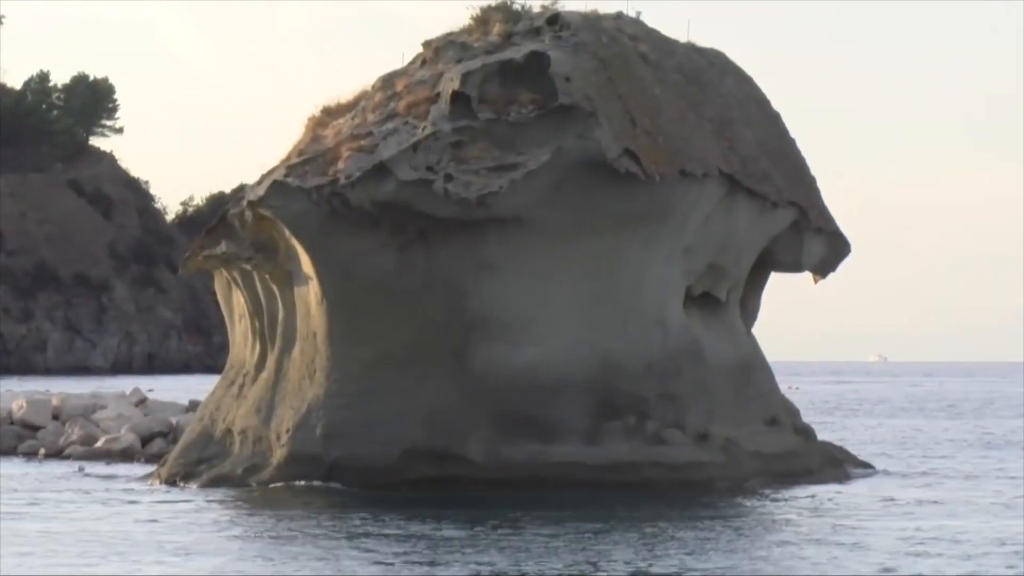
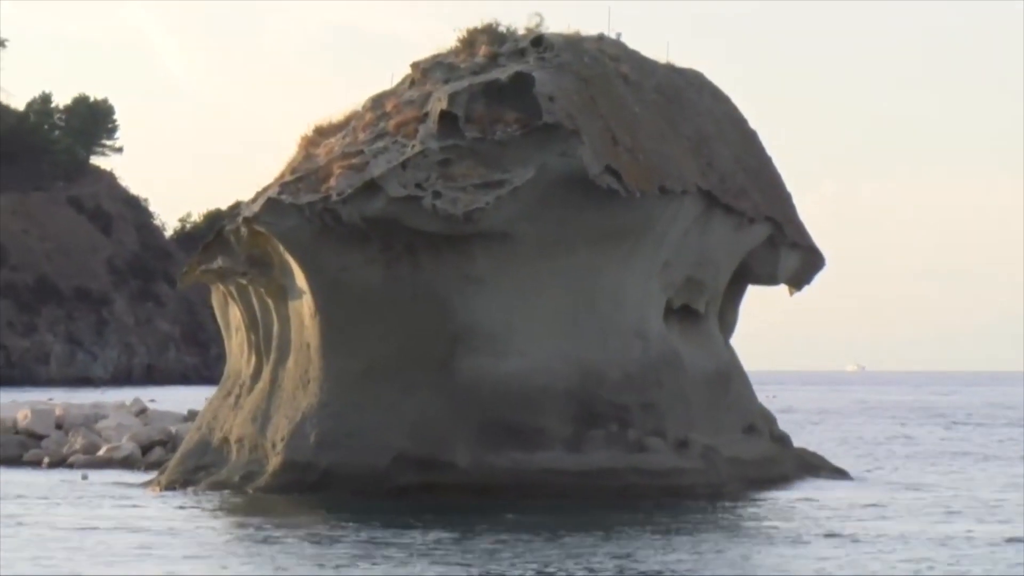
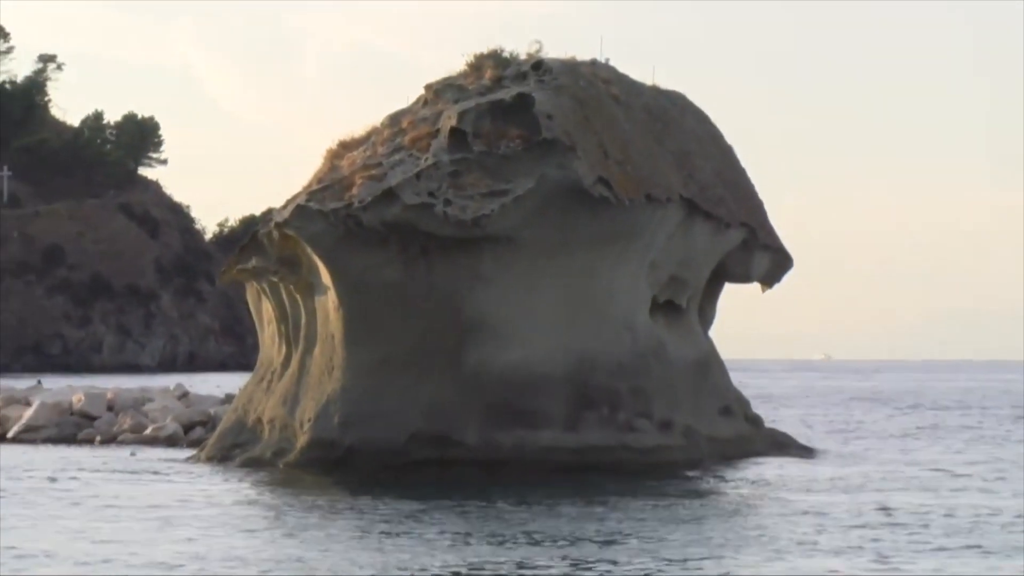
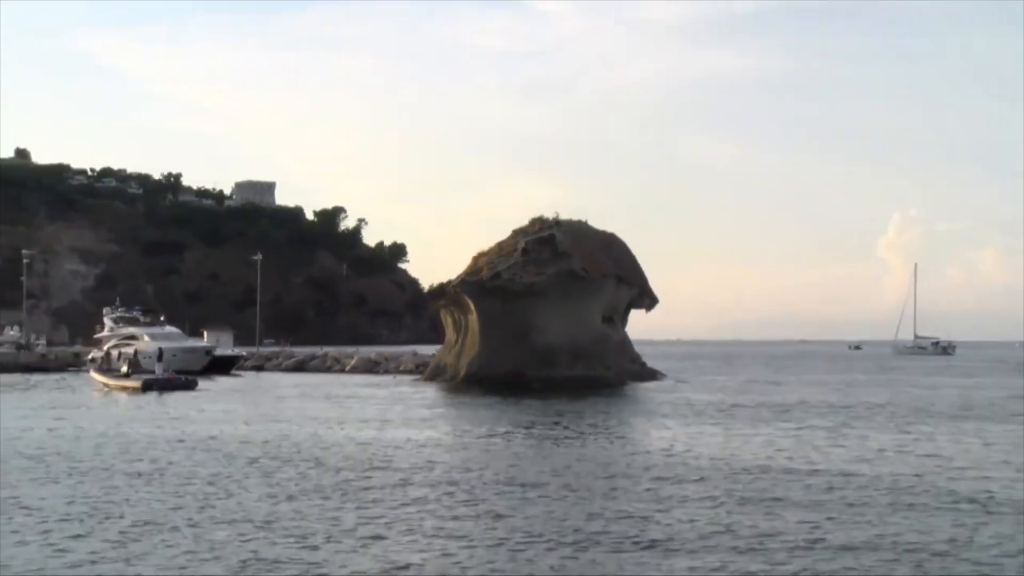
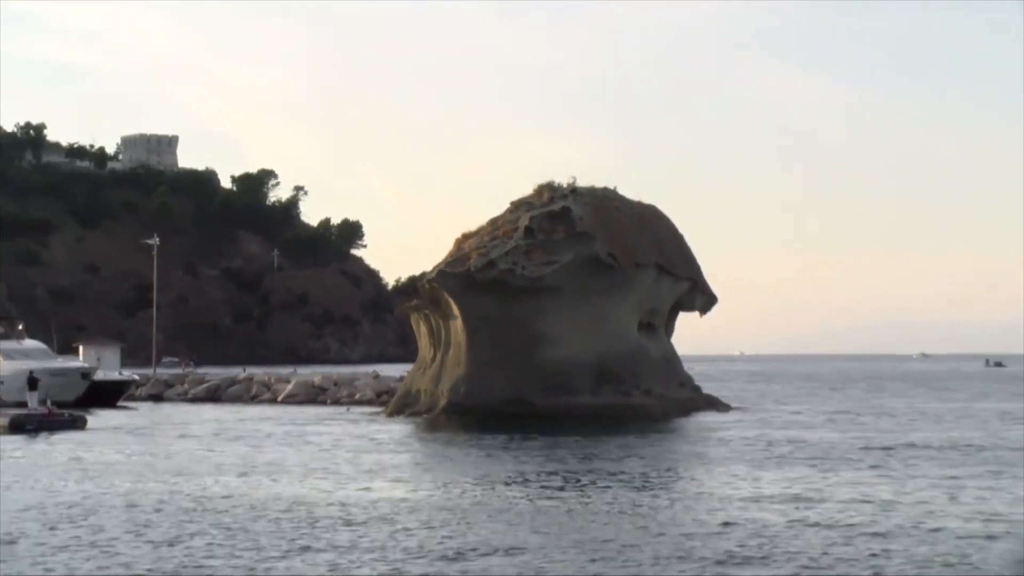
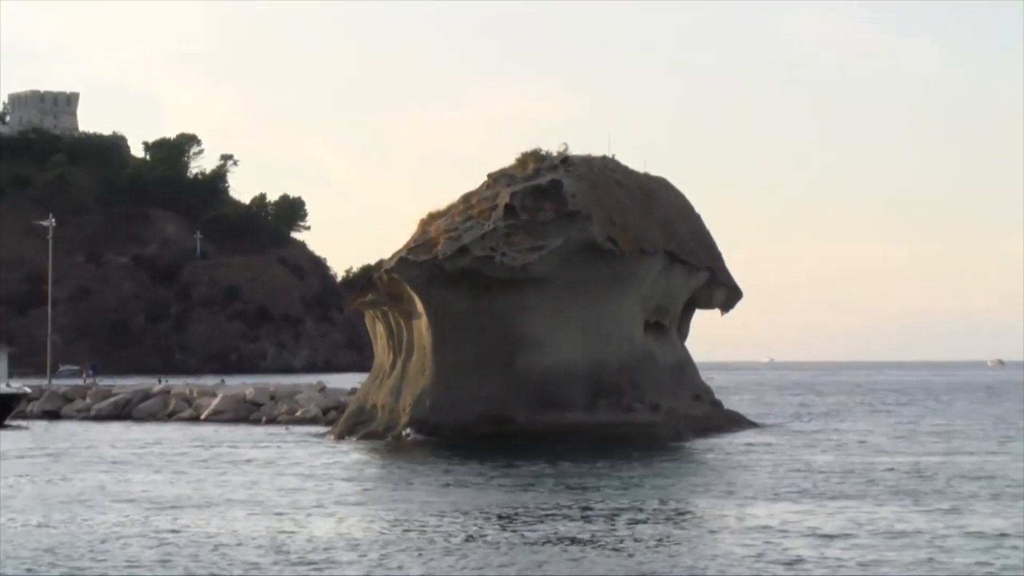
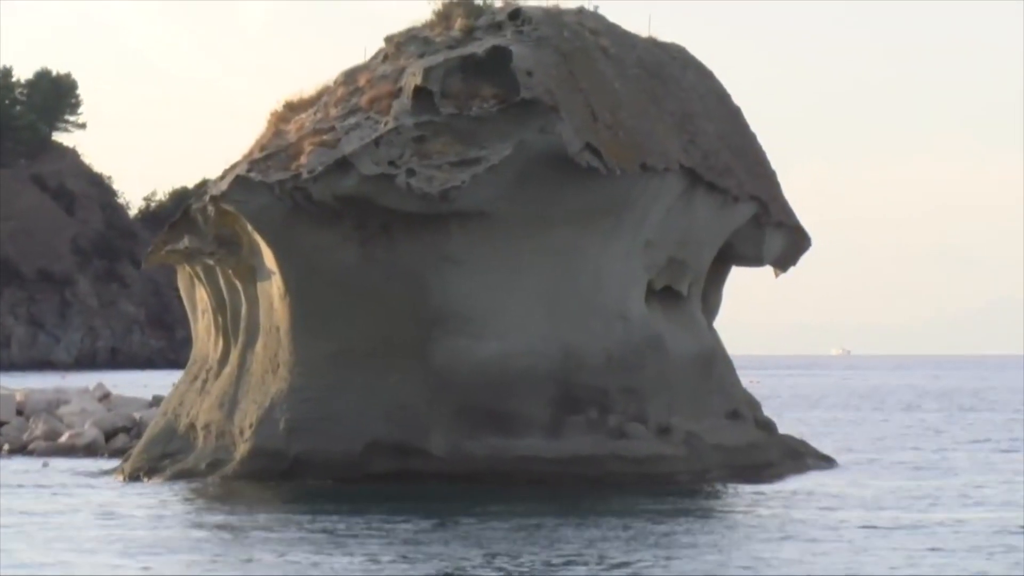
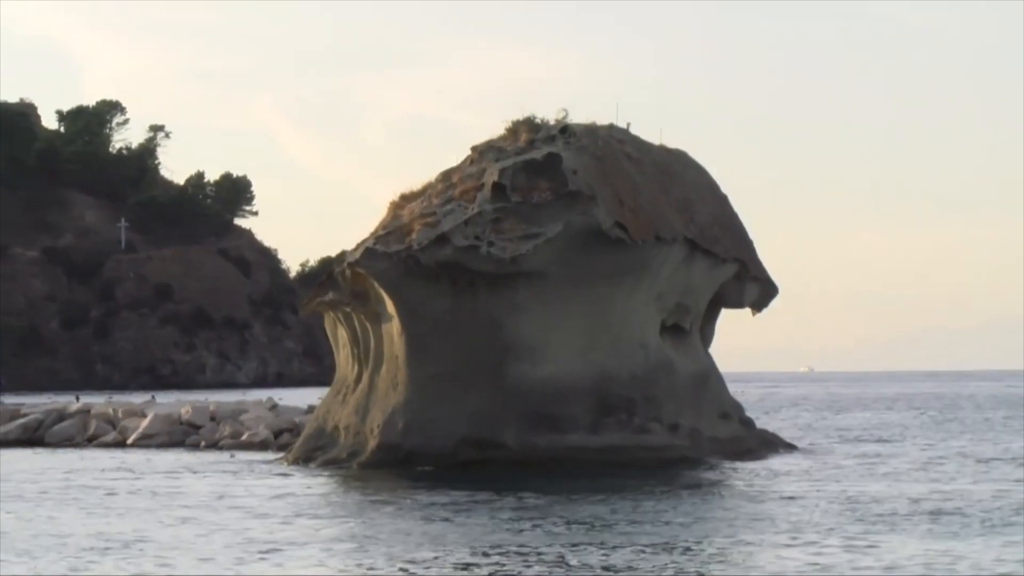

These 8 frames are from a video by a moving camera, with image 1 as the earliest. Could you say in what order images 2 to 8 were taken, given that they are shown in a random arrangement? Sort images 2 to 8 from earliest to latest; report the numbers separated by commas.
7, 2, 3, 8, 6, 5, 4
